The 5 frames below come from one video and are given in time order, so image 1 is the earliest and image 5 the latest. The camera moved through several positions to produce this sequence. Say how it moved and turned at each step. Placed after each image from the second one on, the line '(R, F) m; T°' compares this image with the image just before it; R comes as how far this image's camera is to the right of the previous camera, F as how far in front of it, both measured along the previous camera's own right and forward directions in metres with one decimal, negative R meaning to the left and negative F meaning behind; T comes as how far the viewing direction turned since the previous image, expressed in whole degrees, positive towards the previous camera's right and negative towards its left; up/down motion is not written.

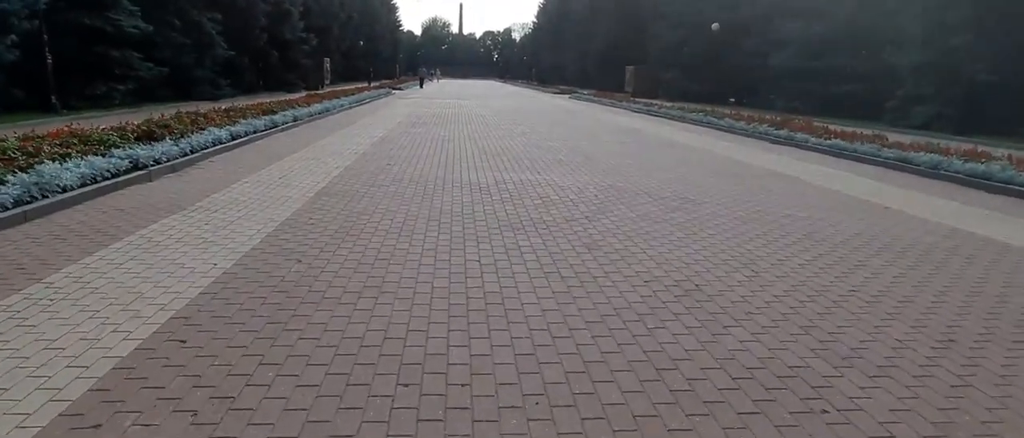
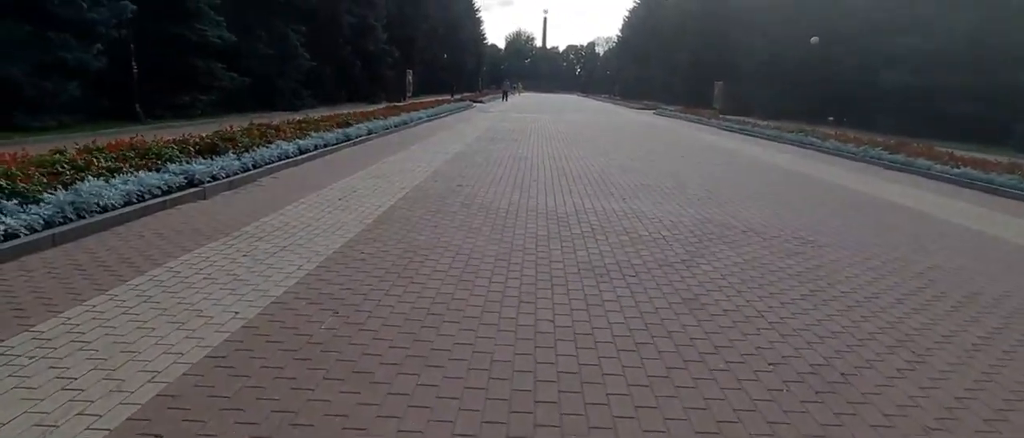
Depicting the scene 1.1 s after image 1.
(0.0, +0.9) m; -6°
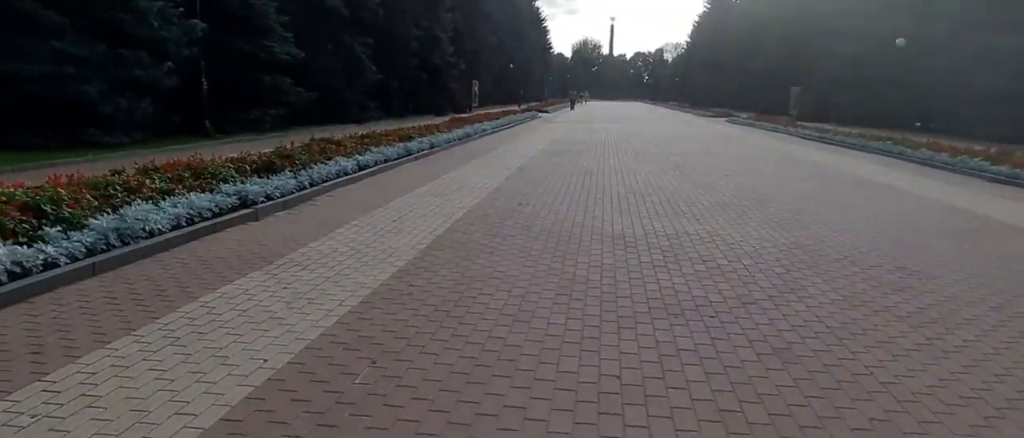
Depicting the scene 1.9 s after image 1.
(0.0, +0.5) m; -5°
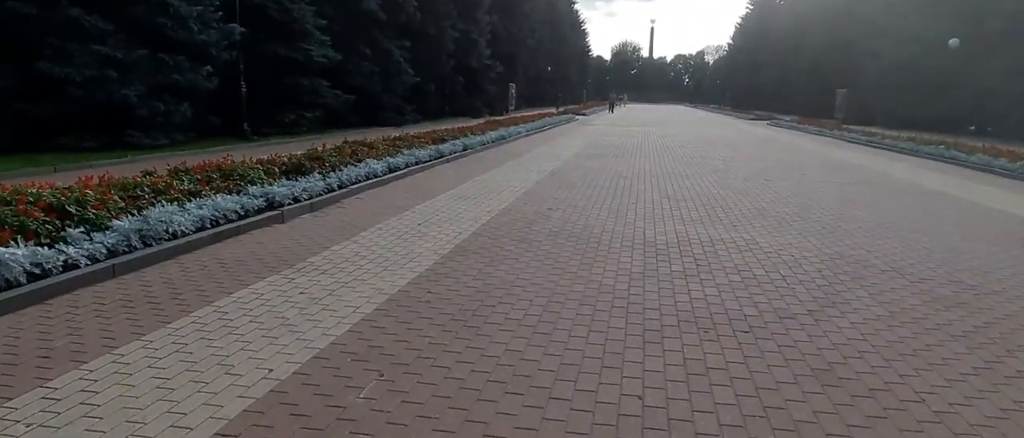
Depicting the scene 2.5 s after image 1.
(+0.1, +0.2) m; -3°
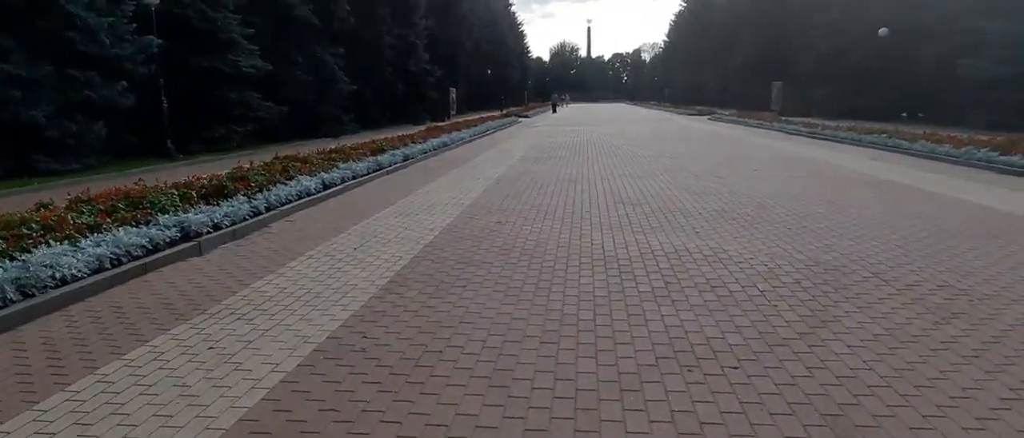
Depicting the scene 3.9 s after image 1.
(0.0, +0.6) m; +4°
